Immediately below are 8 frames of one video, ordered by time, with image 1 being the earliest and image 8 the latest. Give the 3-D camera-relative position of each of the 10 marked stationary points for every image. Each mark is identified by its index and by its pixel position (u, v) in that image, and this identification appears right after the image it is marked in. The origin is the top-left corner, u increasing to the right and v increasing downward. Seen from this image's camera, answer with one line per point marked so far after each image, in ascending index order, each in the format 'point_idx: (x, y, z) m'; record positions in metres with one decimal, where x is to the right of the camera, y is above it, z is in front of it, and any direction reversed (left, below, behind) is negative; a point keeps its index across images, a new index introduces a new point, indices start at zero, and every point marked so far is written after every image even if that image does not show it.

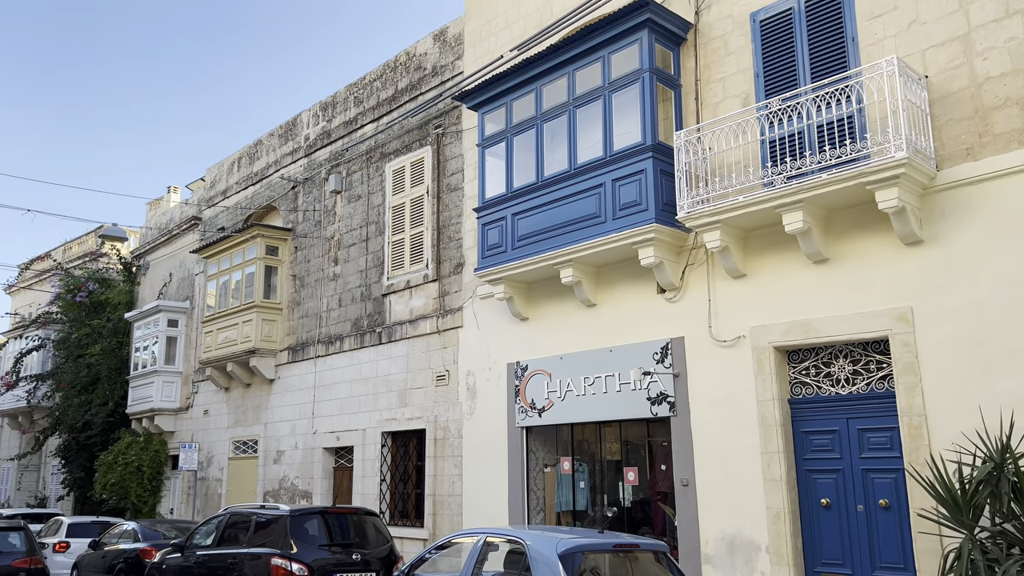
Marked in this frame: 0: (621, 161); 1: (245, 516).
0: (+1.4, +1.6, +10.4) m
1: (-3.4, -2.9, +10.2) m
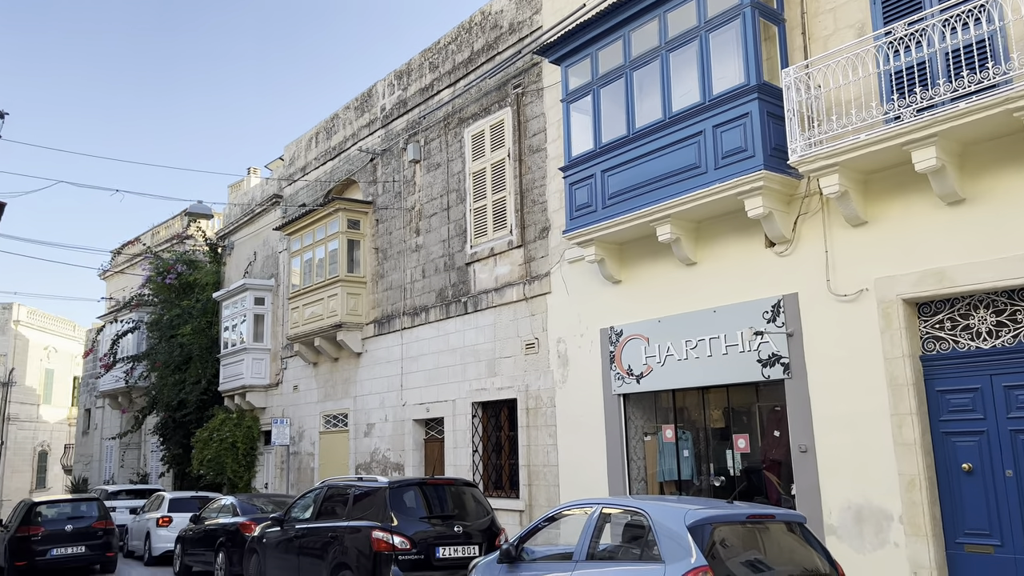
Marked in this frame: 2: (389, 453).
0: (+2.5, +2.2, +9.7) m
1: (-2.1, -2.5, +10.0) m
2: (-2.4, -3.3, +16.0) m
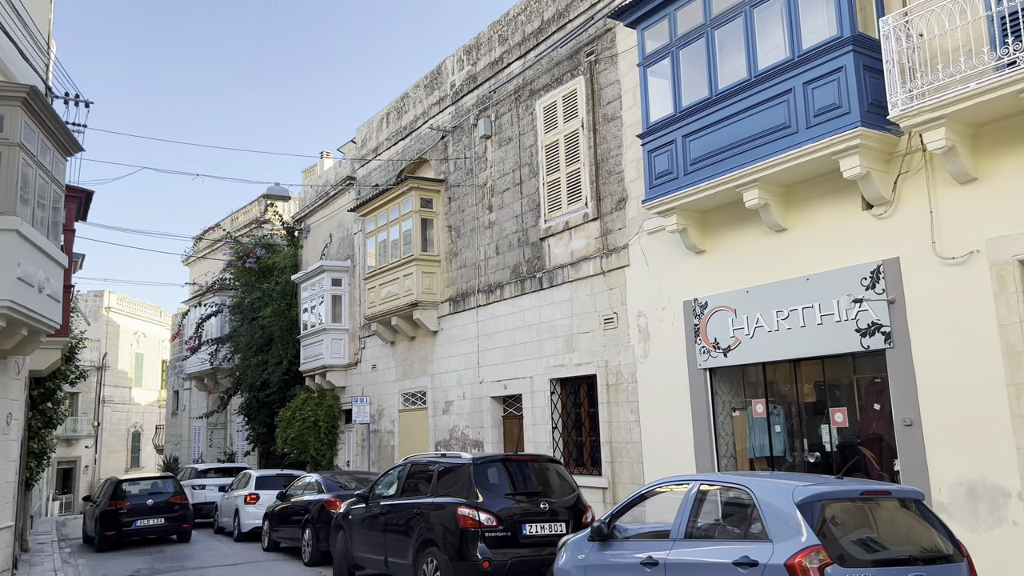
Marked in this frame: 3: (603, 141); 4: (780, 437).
0: (+3.4, +2.5, +9.1) m
1: (-1.1, -2.2, +9.9) m
2: (-0.9, -2.8, +16.0) m
3: (+1.5, +2.4, +13.3) m
4: (+3.4, -1.9, +10.4) m
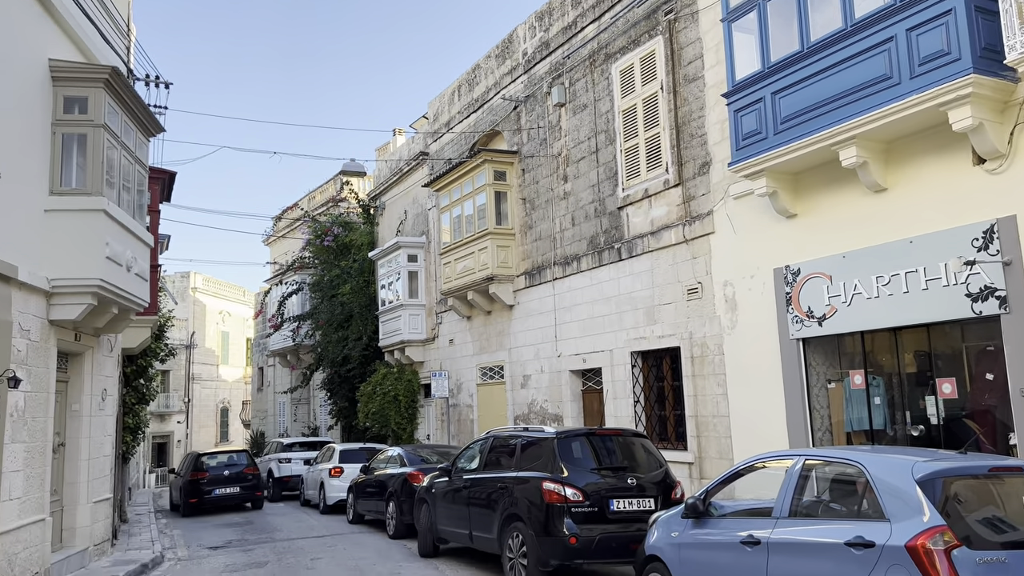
0: (+4.2, +2.9, +8.4) m
1: (-0.1, -1.8, +9.8) m
2: (+0.7, -2.3, +15.8) m
3: (+2.7, +2.9, +12.8) m
4: (+4.5, -1.5, +9.9) m
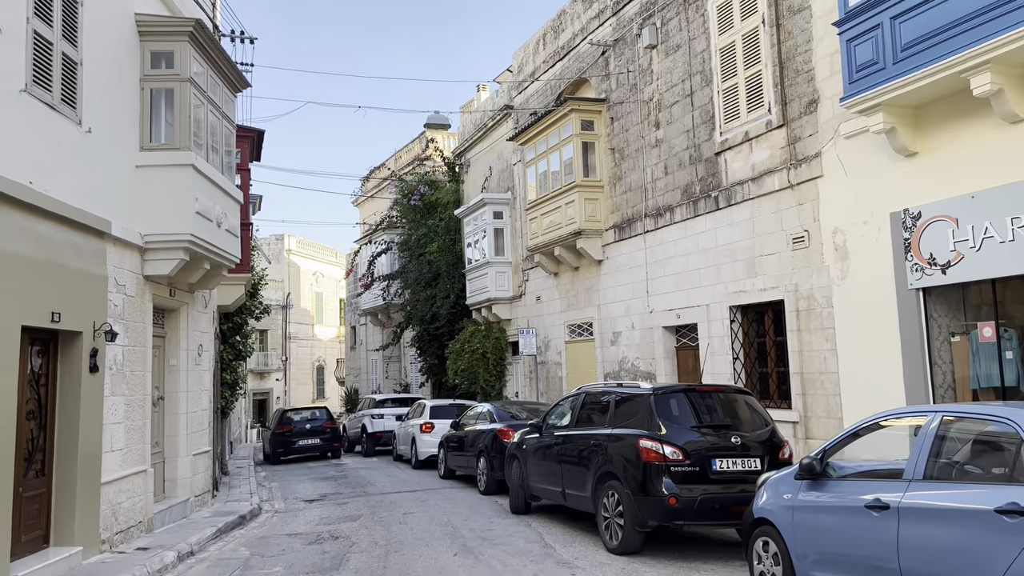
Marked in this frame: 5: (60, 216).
0: (+5.0, +3.5, +7.3) m
1: (+1.0, -1.2, +9.4) m
2: (+2.4, -1.4, +15.3) m
3: (+4.0, +3.6, +11.8) m
4: (+5.5, -0.8, +9.0) m
5: (-4.2, +0.7, +7.5) m
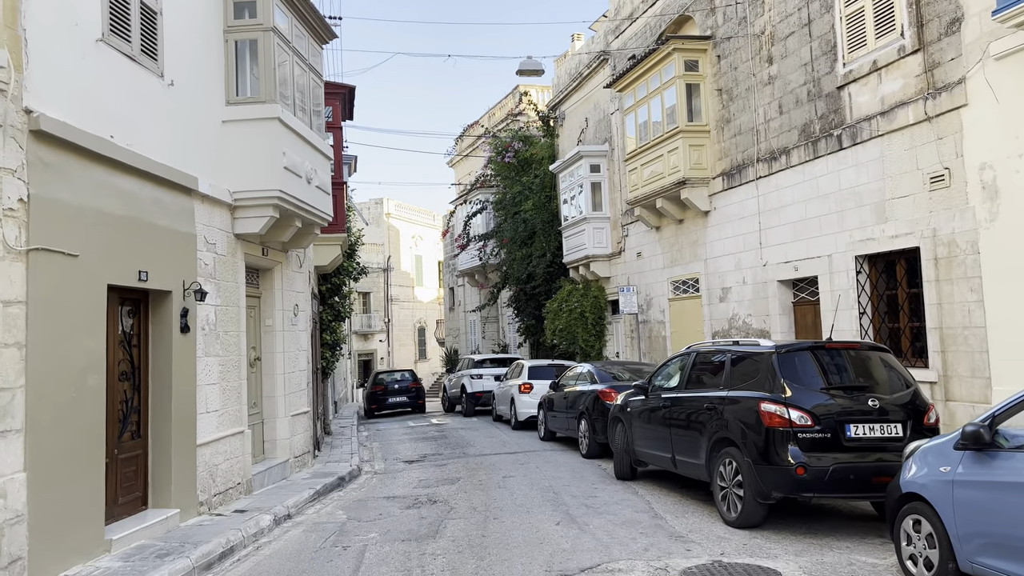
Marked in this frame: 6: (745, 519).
0: (+5.8, +4.0, +5.9) m
1: (+2.1, -0.7, +8.6) m
2: (+4.2, -0.5, +14.3) m
3: (+5.3, +4.3, +10.4) m
4: (+6.5, -0.3, +7.6) m
5: (-3.3, +1.0, +7.3) m
6: (+2.1, -2.1, +7.3) m
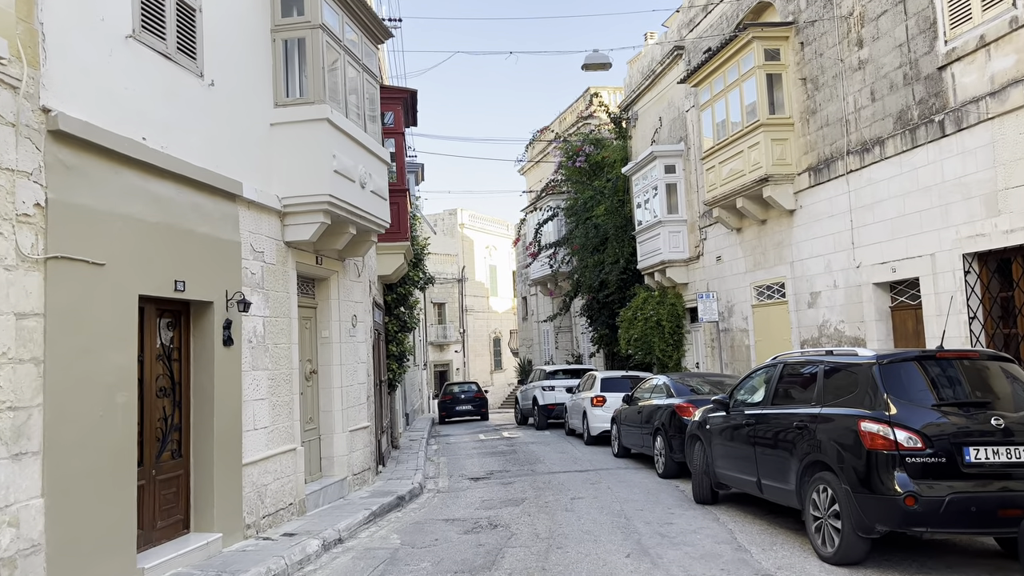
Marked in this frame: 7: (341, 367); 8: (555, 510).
0: (+6.0, +4.0, +4.6) m
1: (+2.7, -0.7, +7.7) m
2: (+5.3, -0.6, +13.1) m
3: (+6.0, +4.3, +9.2) m
4: (+7.0, -0.2, +6.3) m
5: (-2.8, +1.0, +6.9) m
6: (+2.6, -2.1, +6.3) m
7: (-2.2, -1.0, +10.4) m
8: (+0.5, -2.5, +9.3) m
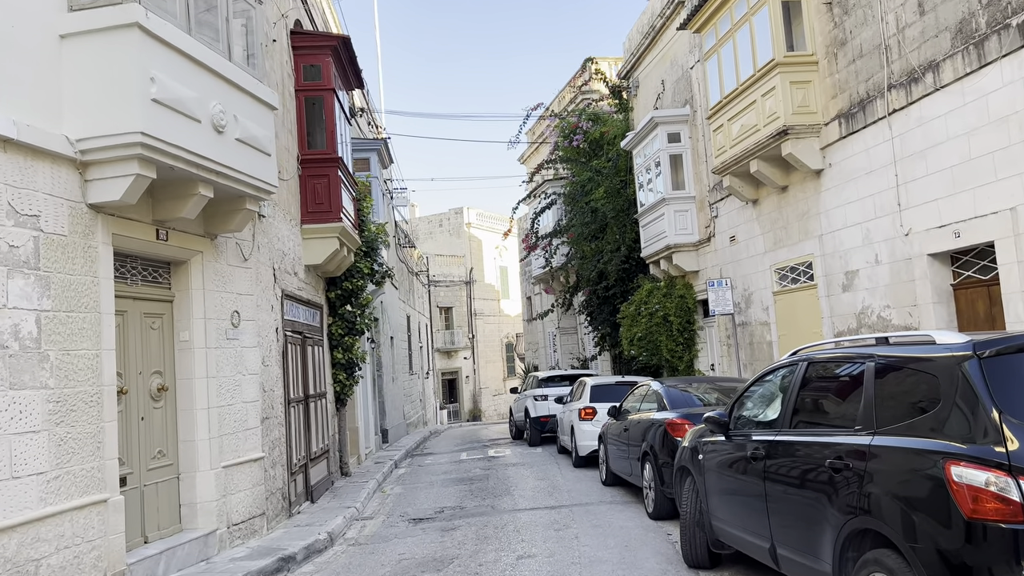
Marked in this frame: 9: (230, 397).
0: (+5.0, +4.4, +1.7) m
1: (+1.9, -0.5, +4.8) m
2: (+4.7, -0.3, +10.2) m
3: (+5.1, +4.7, +6.3) m
4: (+6.2, +0.2, +3.3) m
5: (-3.7, +1.1, +4.3) m
6: (+1.8, -1.8, +3.5) m
7: (-2.9, -0.9, +7.7) m
8: (-0.2, -2.3, +6.5) m
9: (-2.8, -1.1, +8.1) m
